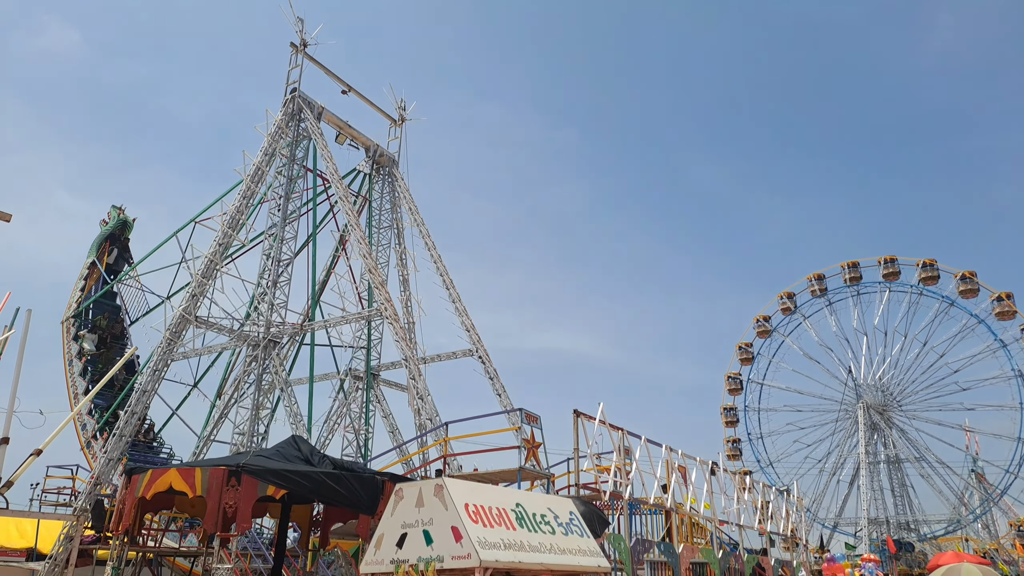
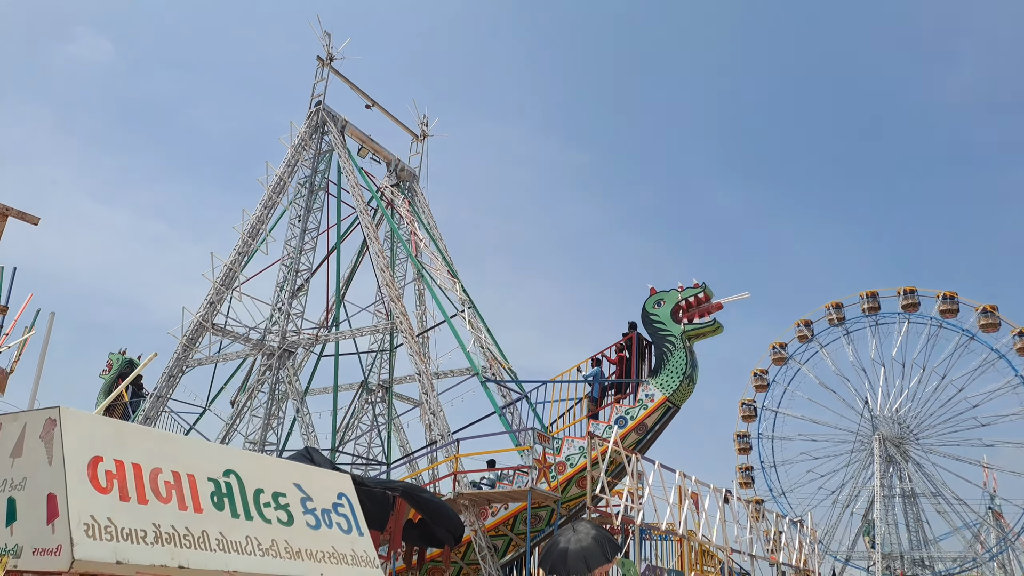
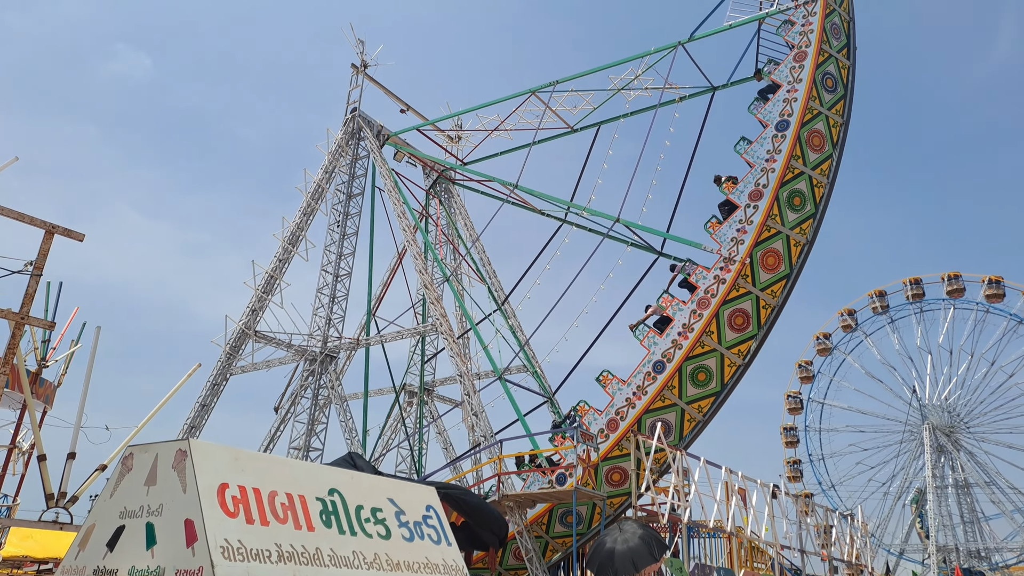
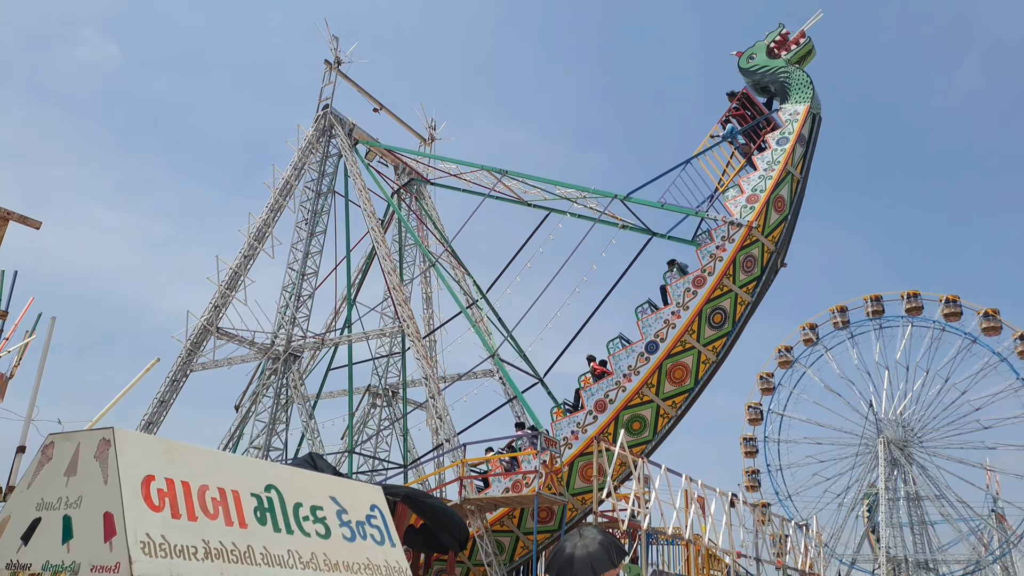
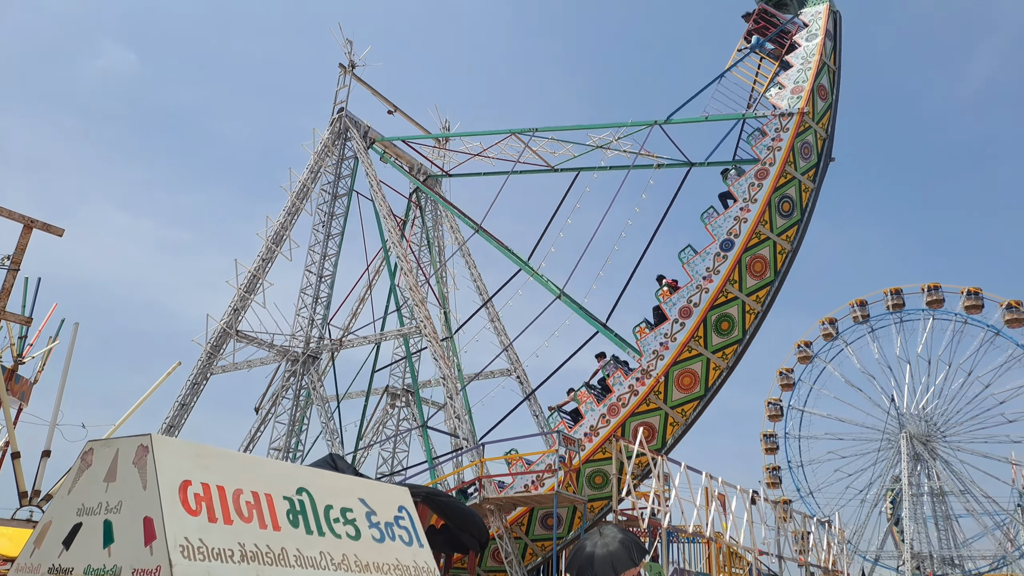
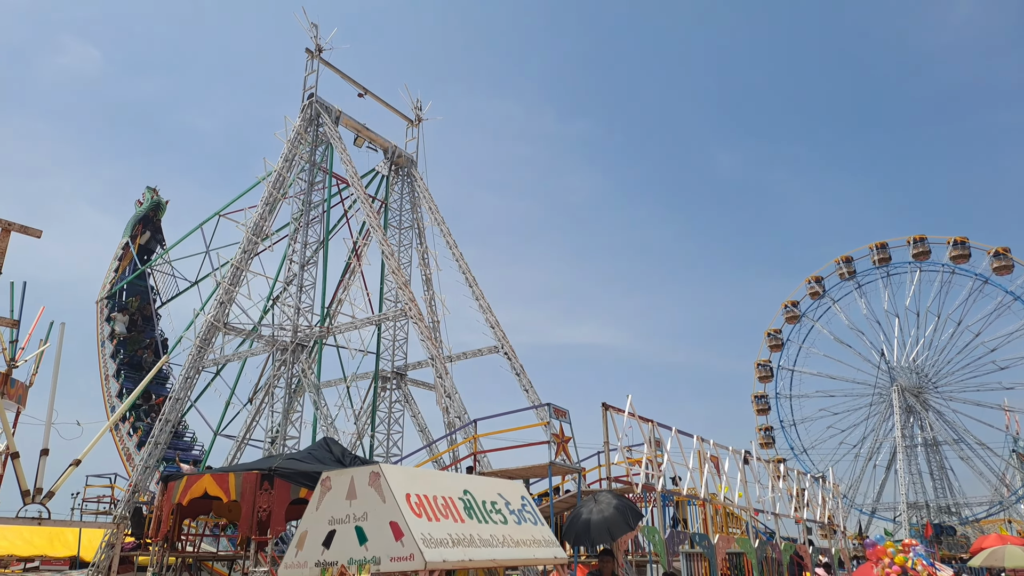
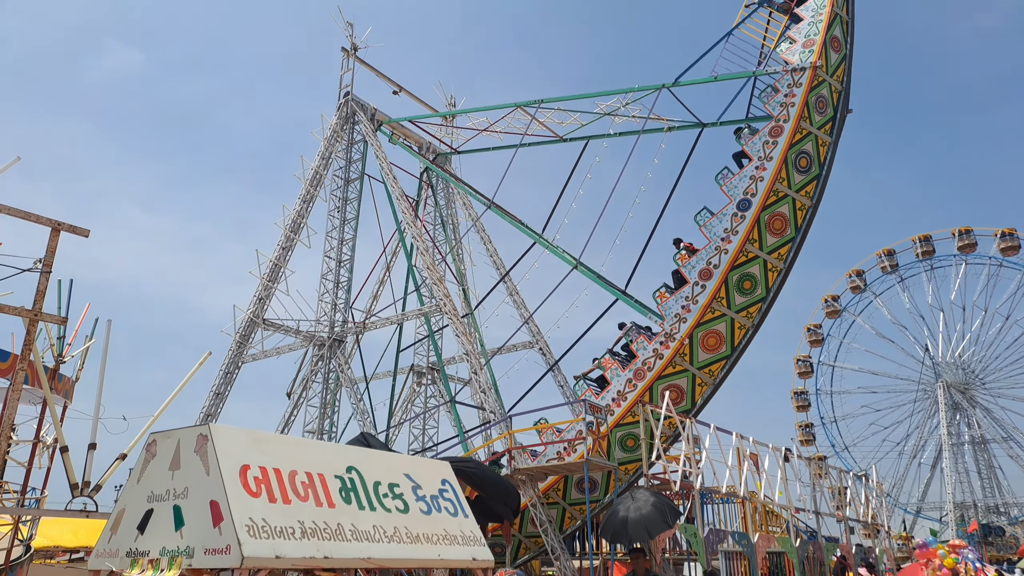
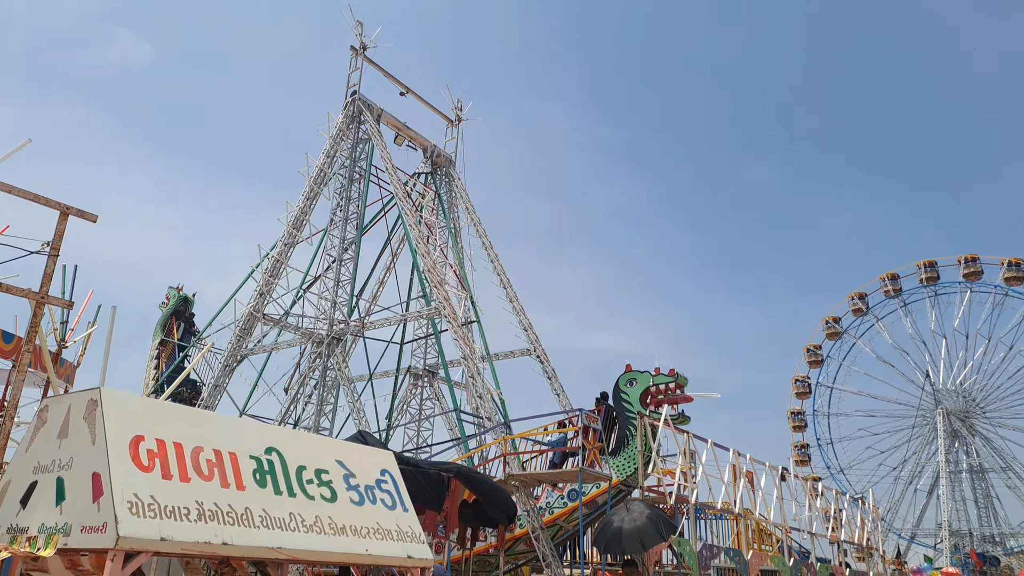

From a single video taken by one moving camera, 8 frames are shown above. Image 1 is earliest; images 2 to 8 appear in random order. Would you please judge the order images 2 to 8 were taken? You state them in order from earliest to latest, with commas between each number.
6, 7, 3, 5, 4, 2, 8
